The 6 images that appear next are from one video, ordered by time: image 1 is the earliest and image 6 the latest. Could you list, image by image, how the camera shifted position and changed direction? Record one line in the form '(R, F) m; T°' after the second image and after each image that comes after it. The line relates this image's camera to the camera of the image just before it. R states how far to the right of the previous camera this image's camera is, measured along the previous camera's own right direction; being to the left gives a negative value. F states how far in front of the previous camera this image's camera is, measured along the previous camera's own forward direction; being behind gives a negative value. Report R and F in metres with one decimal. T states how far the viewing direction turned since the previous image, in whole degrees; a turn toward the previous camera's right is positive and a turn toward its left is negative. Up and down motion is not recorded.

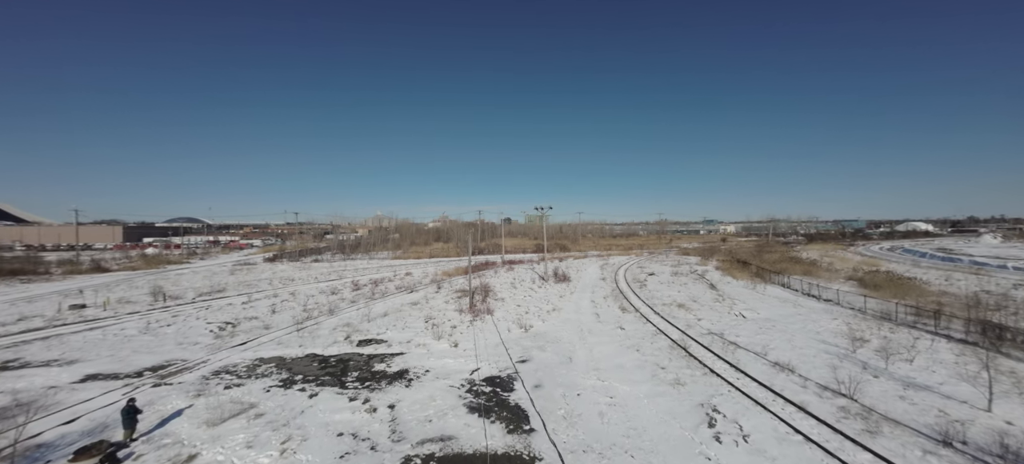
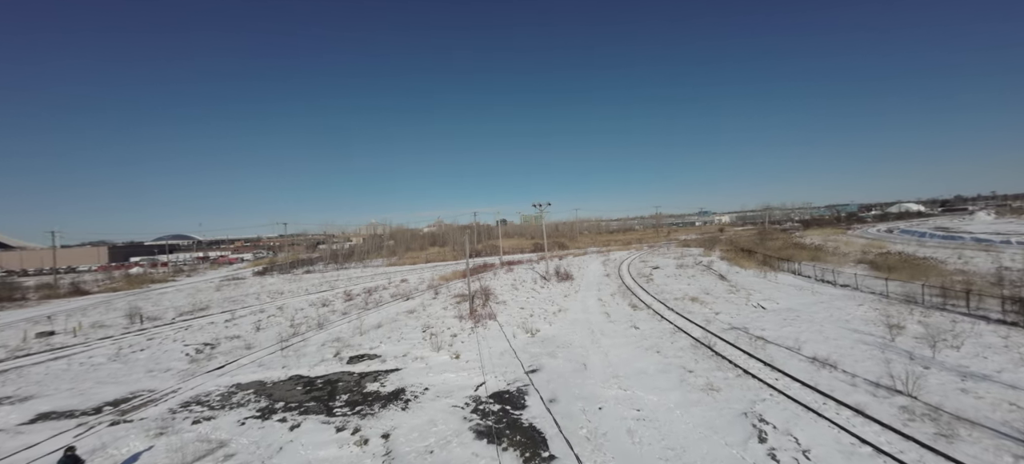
(-0.2, +1.1) m; +1°
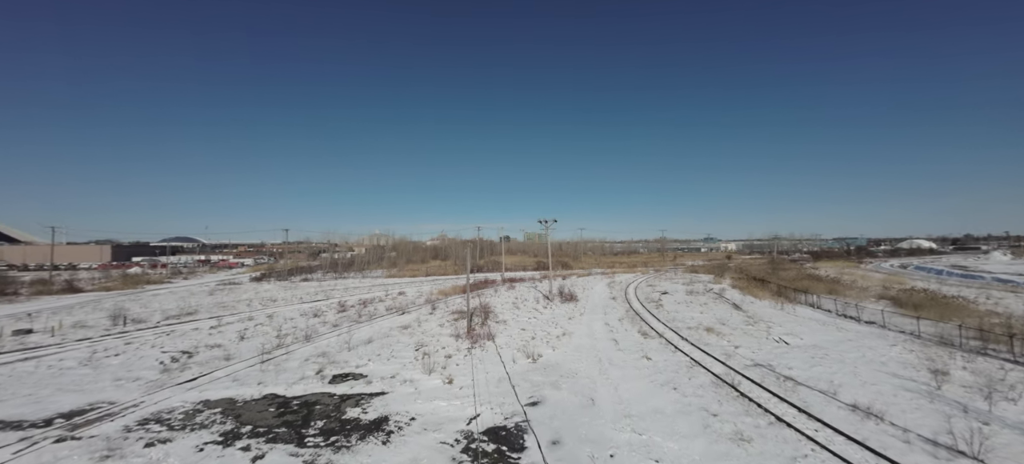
(-0.1, +0.9) m; -1°
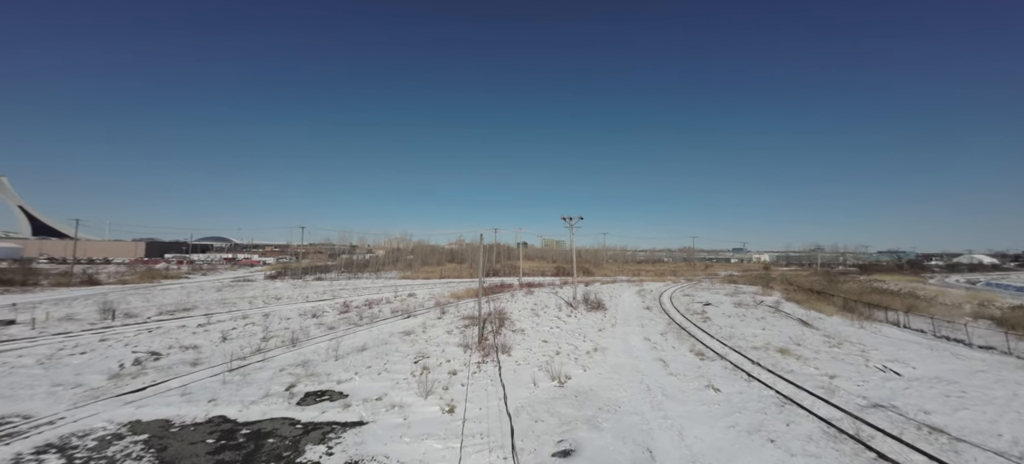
(-0.1, +2.5) m; -3°
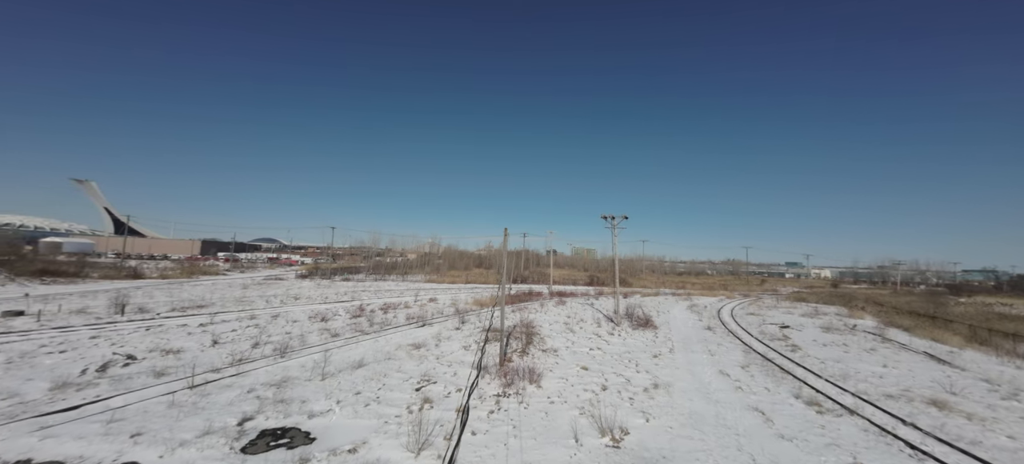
(0.0, +2.6) m; -5°
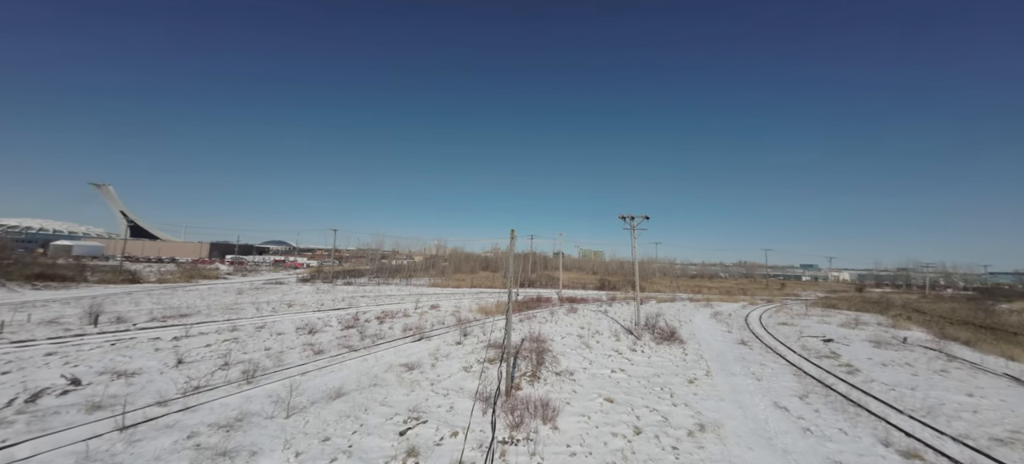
(0.0, +1.7) m; -1°
